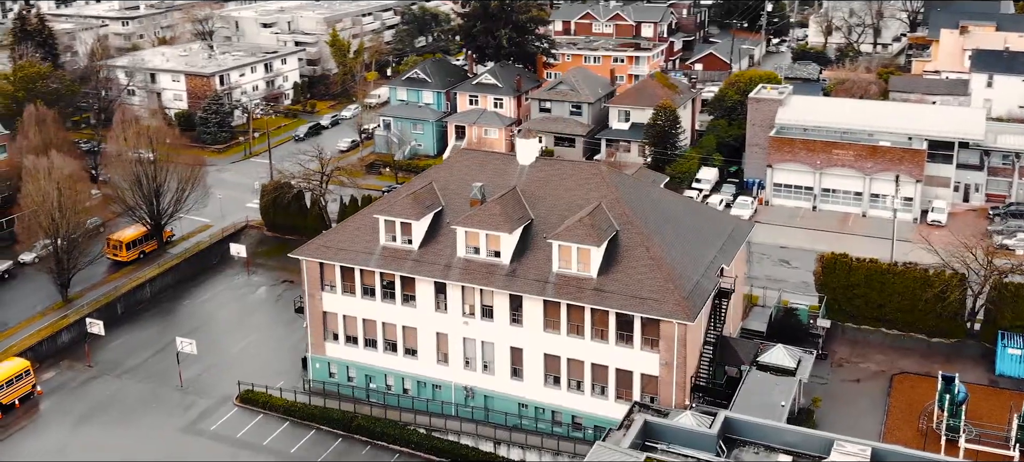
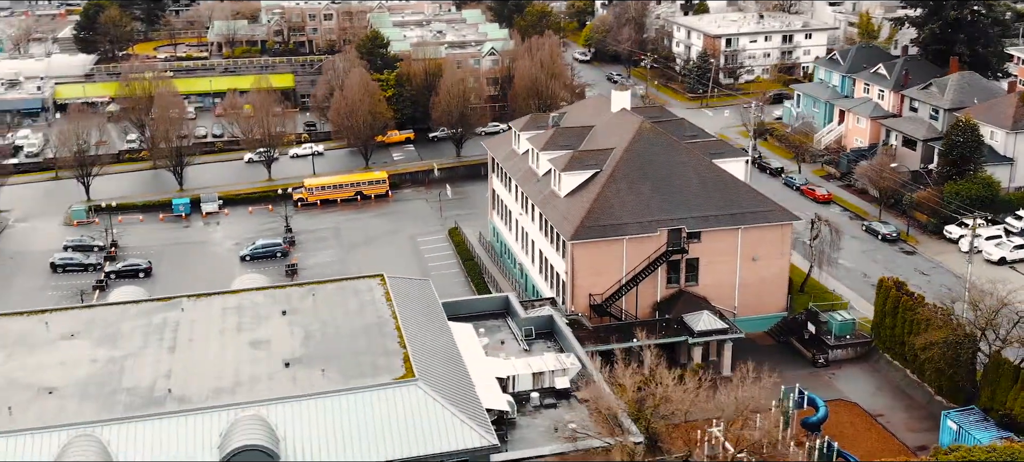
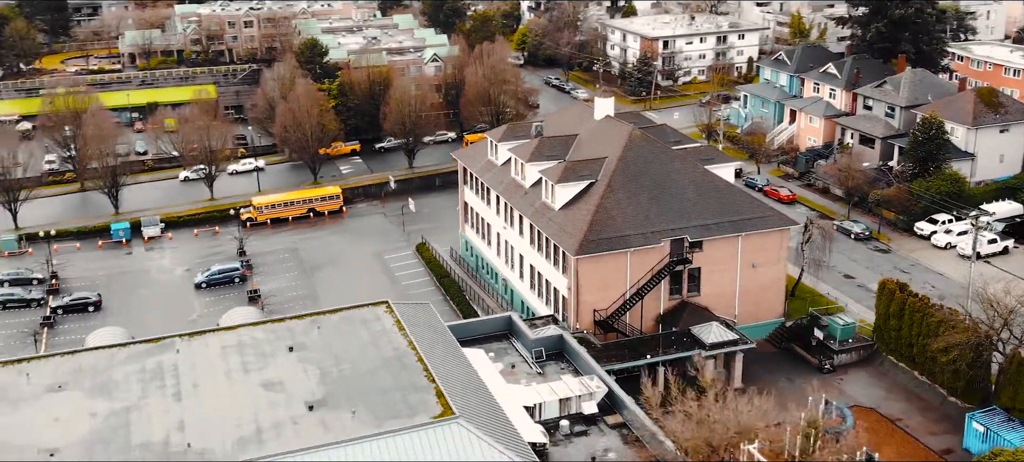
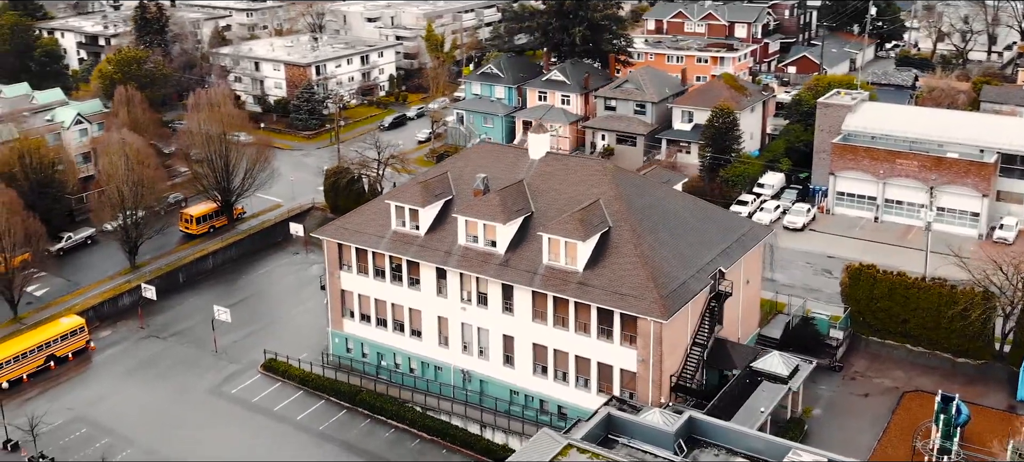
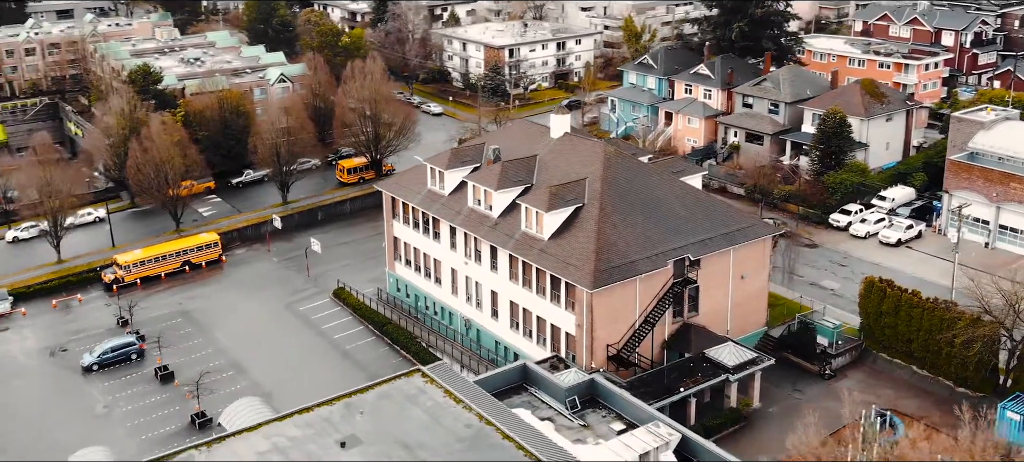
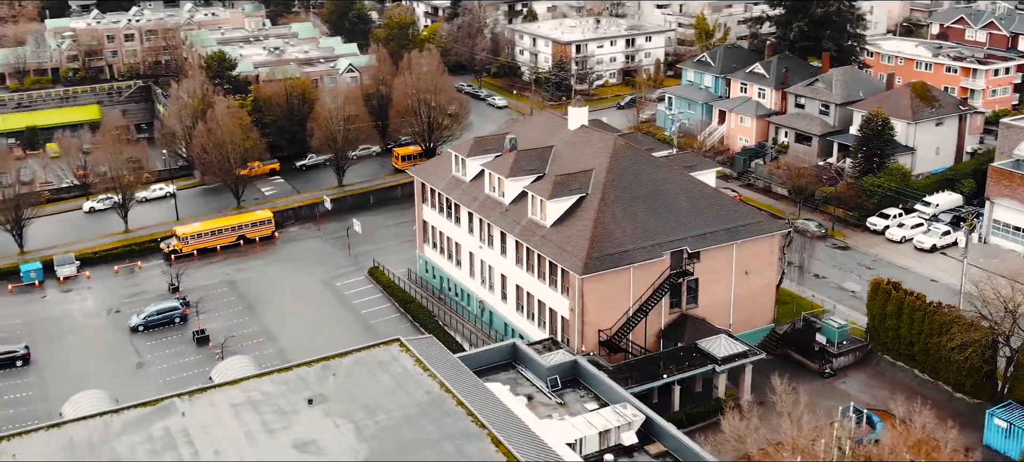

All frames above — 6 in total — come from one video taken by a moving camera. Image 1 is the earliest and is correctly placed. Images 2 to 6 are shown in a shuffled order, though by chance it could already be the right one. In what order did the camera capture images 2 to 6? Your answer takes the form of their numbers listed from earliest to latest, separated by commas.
4, 5, 6, 3, 2
